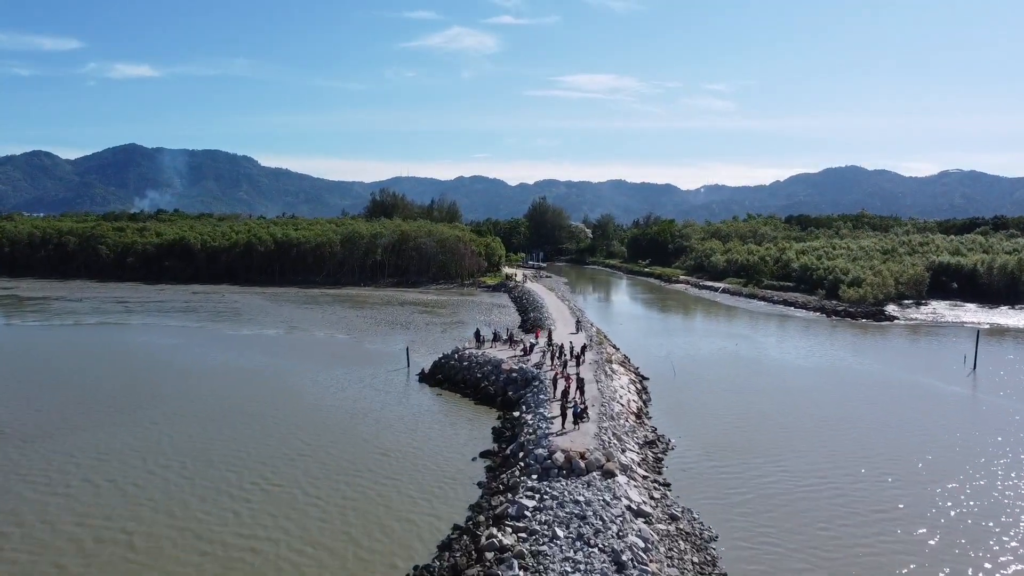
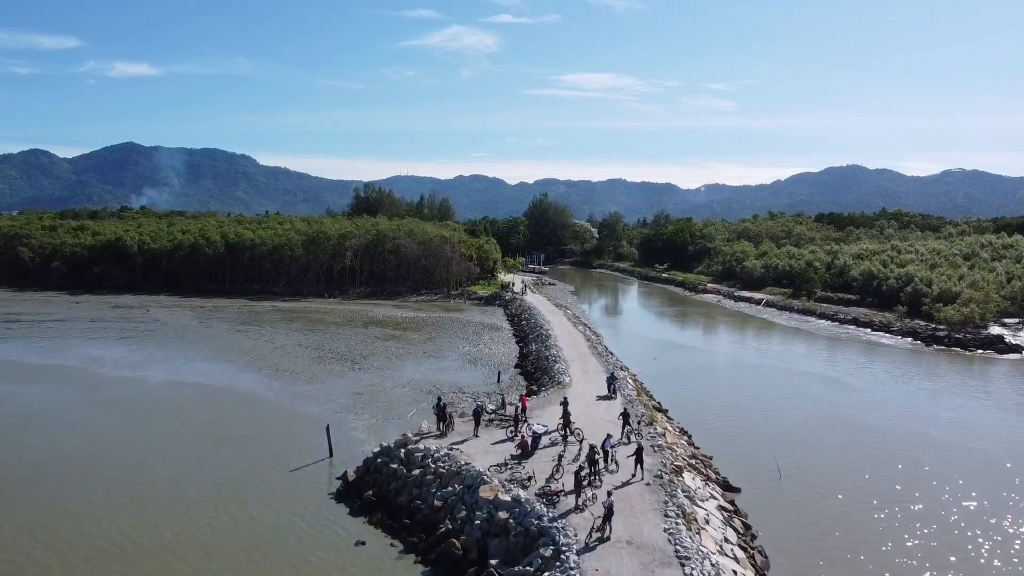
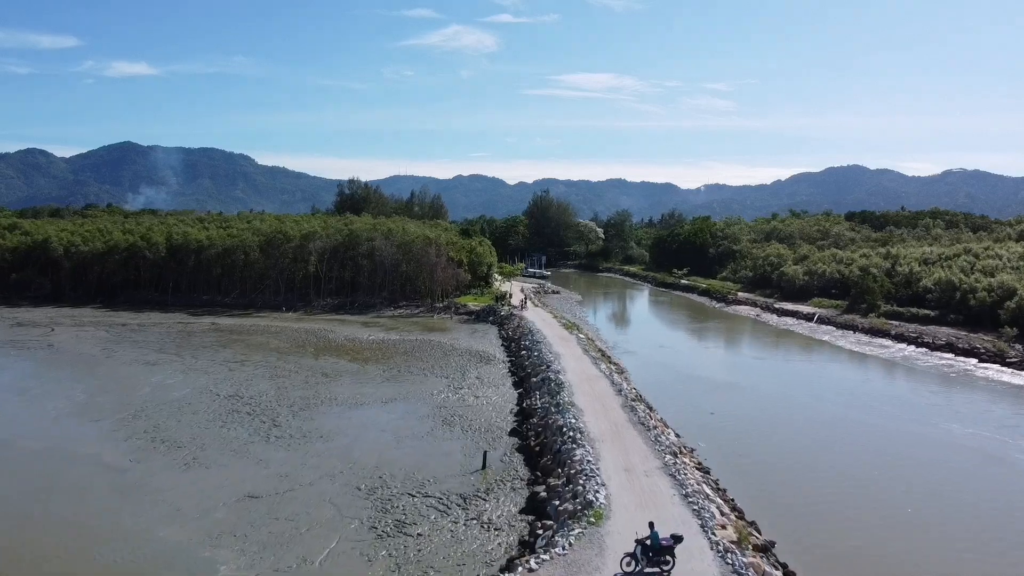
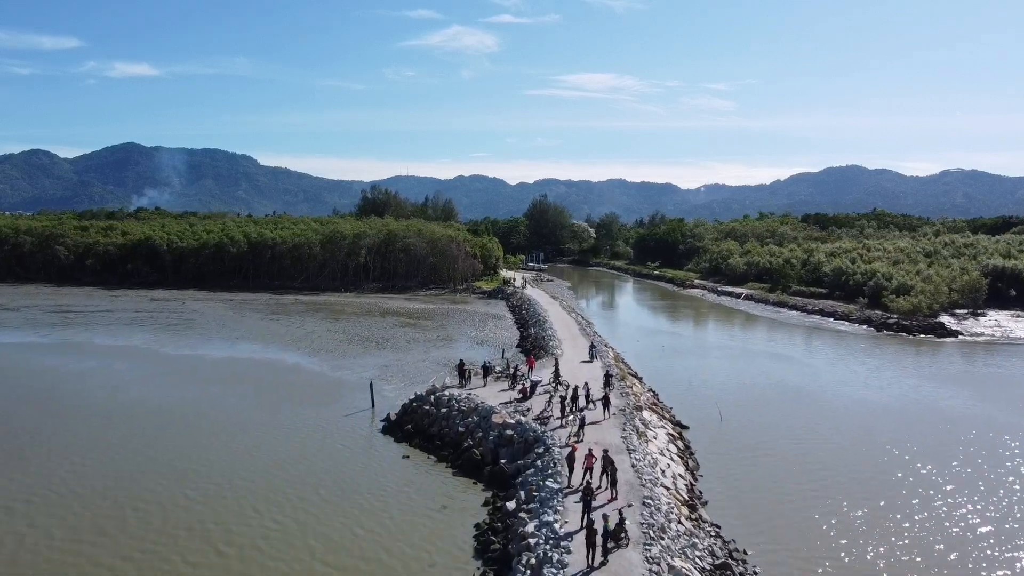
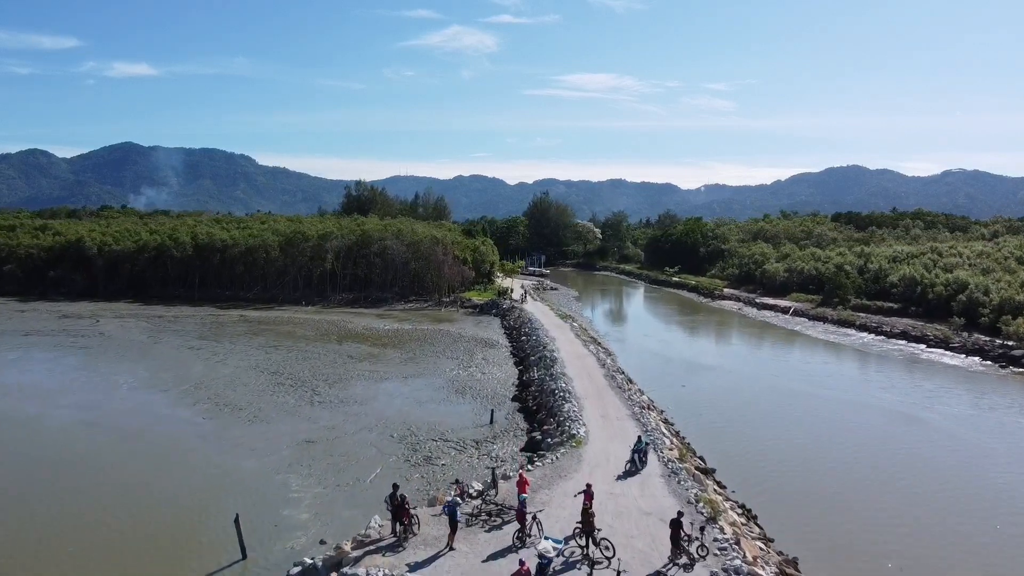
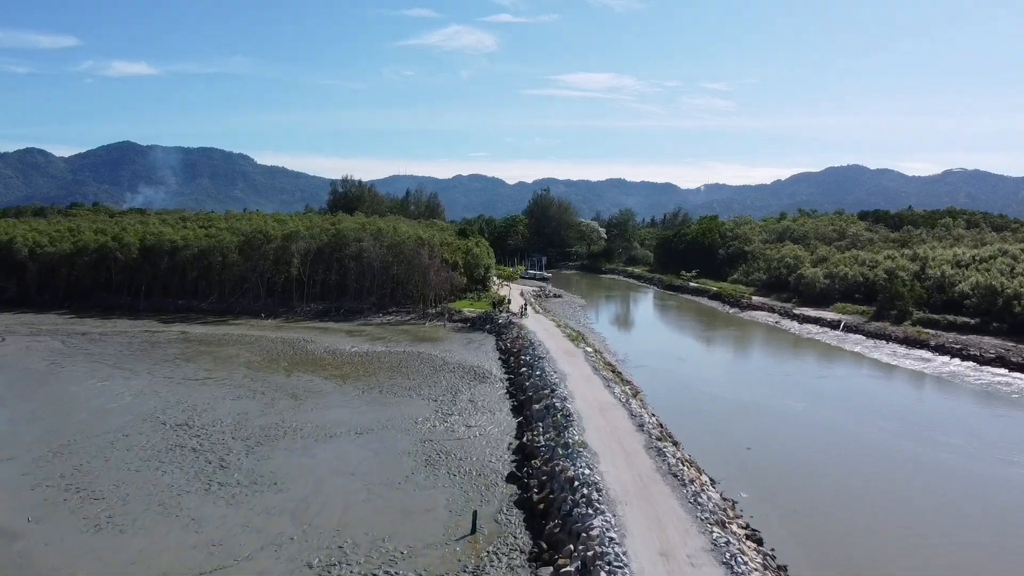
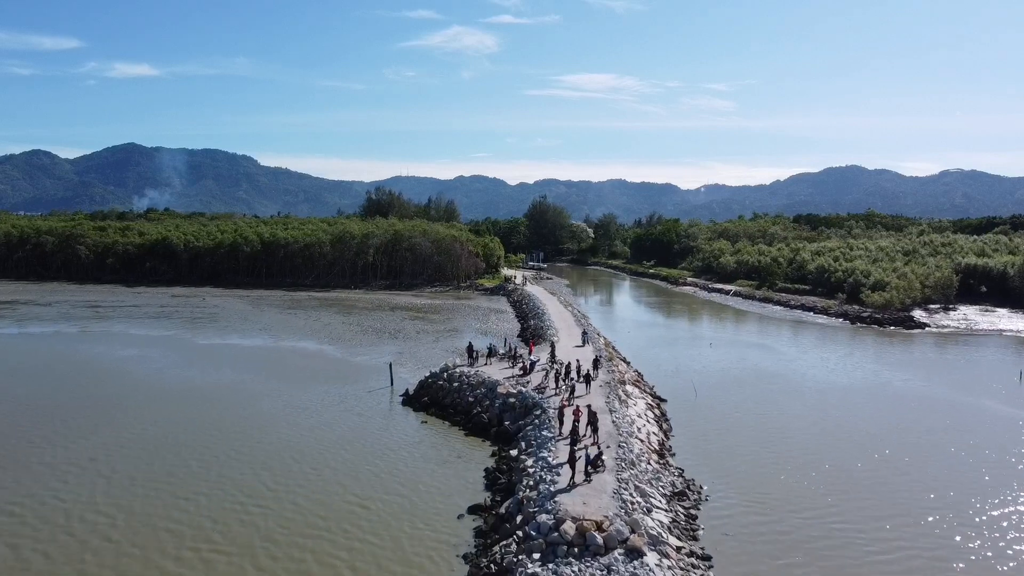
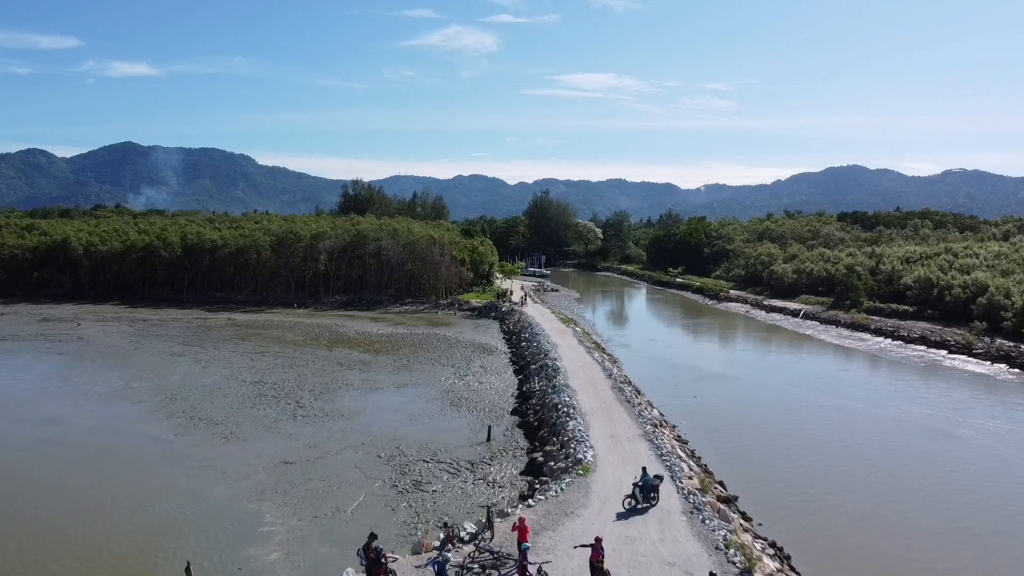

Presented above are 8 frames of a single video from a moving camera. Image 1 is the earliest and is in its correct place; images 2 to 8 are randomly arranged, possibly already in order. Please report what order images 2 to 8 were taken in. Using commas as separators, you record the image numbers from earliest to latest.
7, 4, 2, 5, 8, 3, 6
